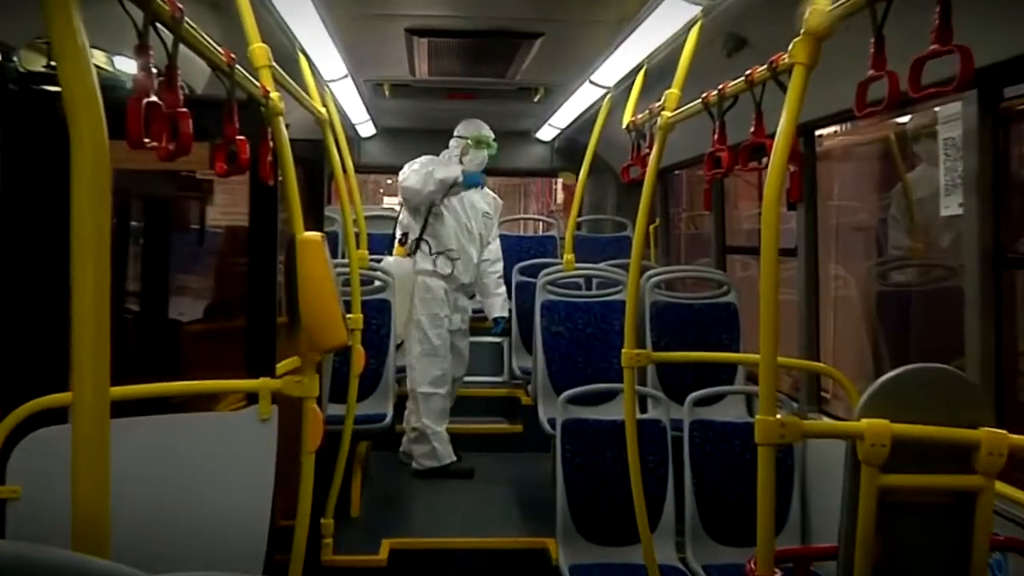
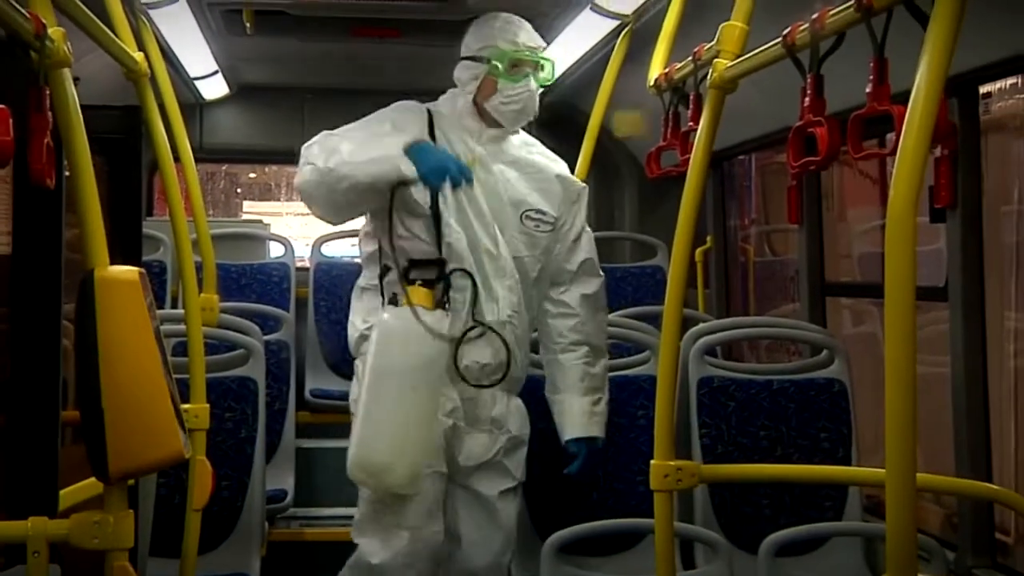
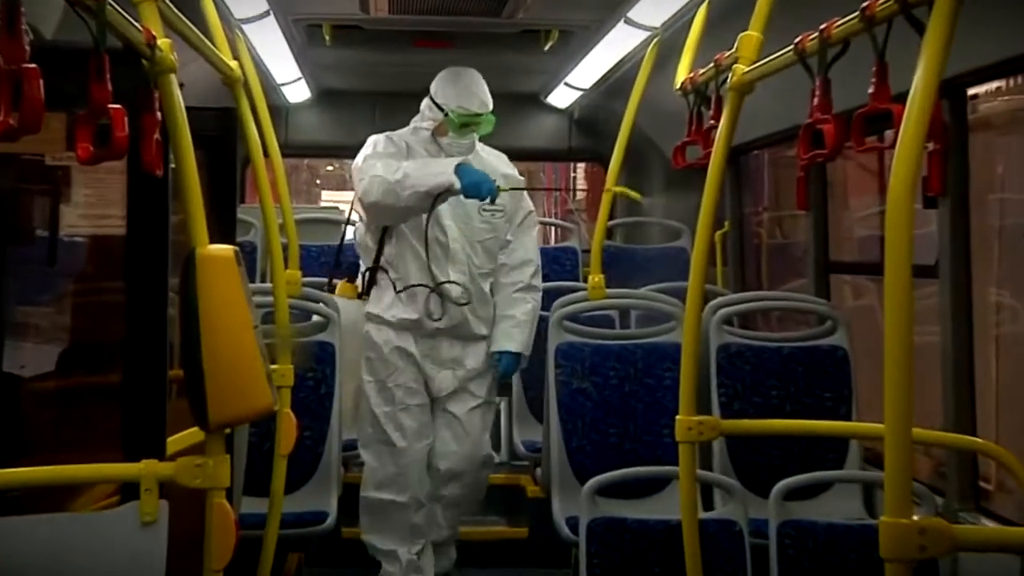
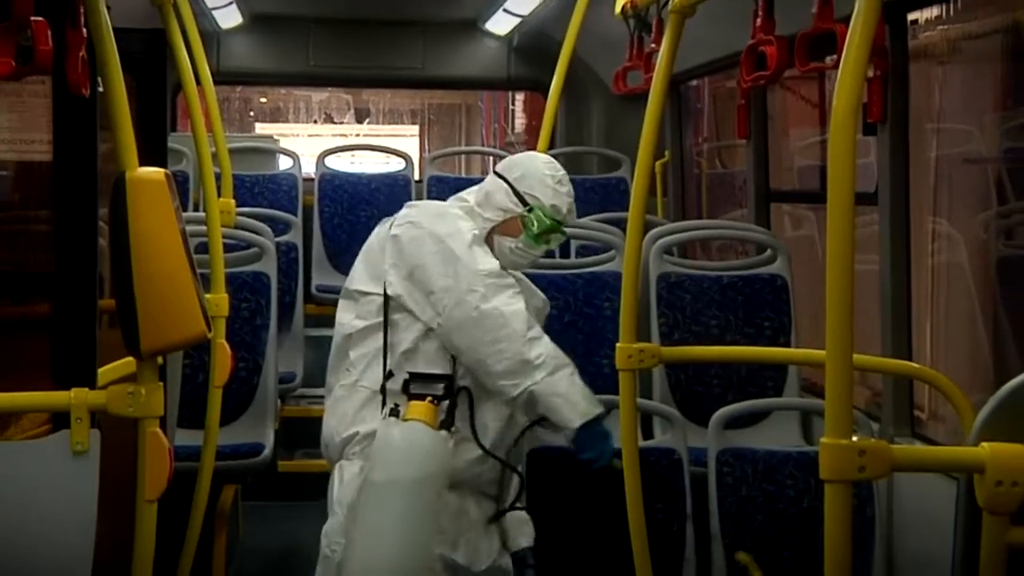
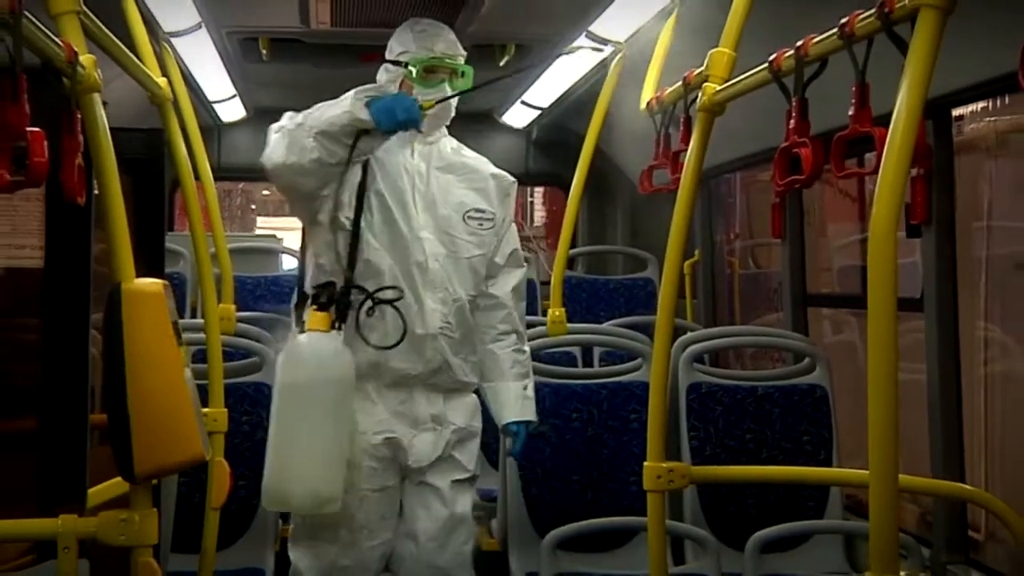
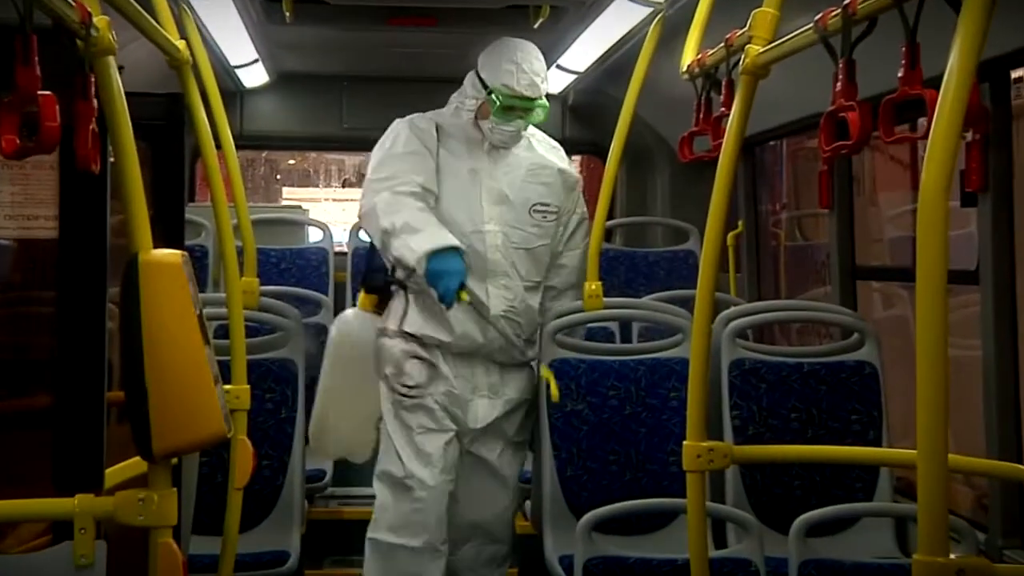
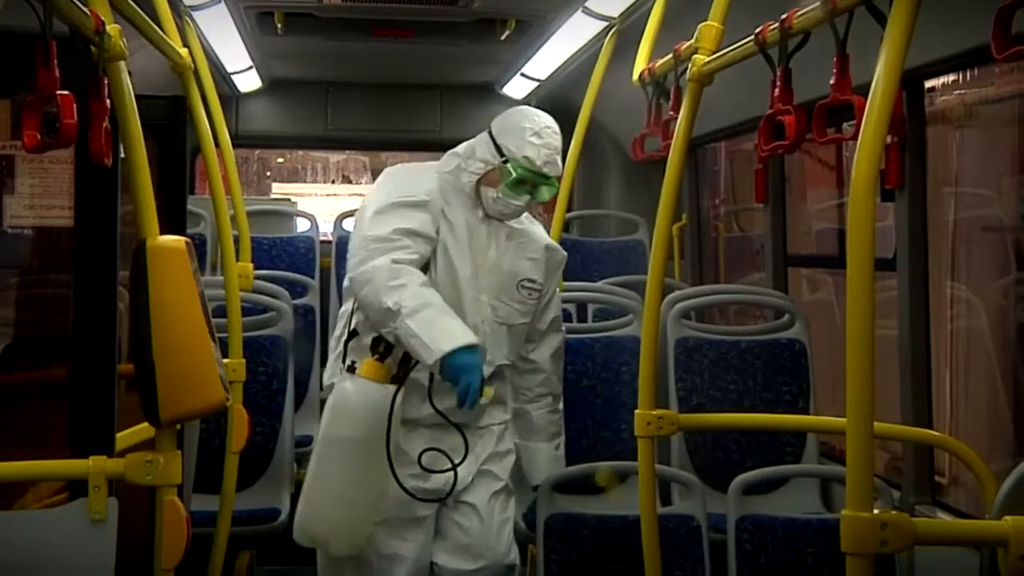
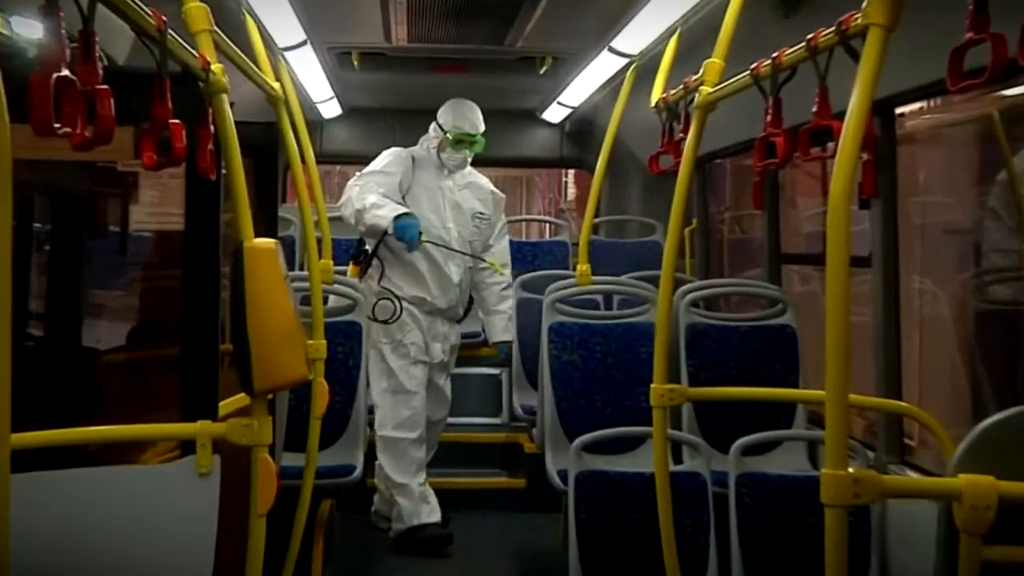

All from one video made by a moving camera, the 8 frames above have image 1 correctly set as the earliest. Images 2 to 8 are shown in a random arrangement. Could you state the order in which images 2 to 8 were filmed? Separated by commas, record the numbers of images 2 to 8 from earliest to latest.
8, 3, 6, 2, 5, 7, 4
